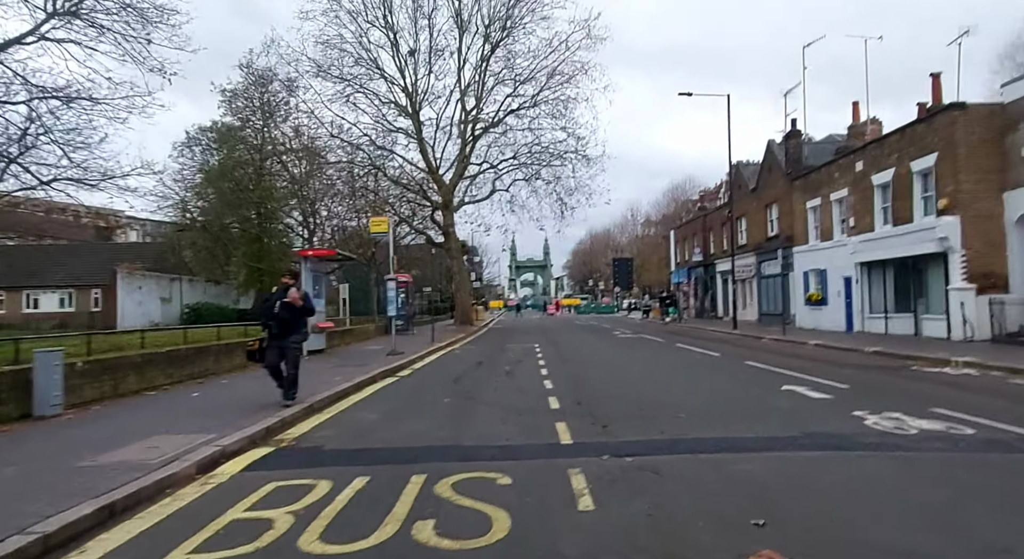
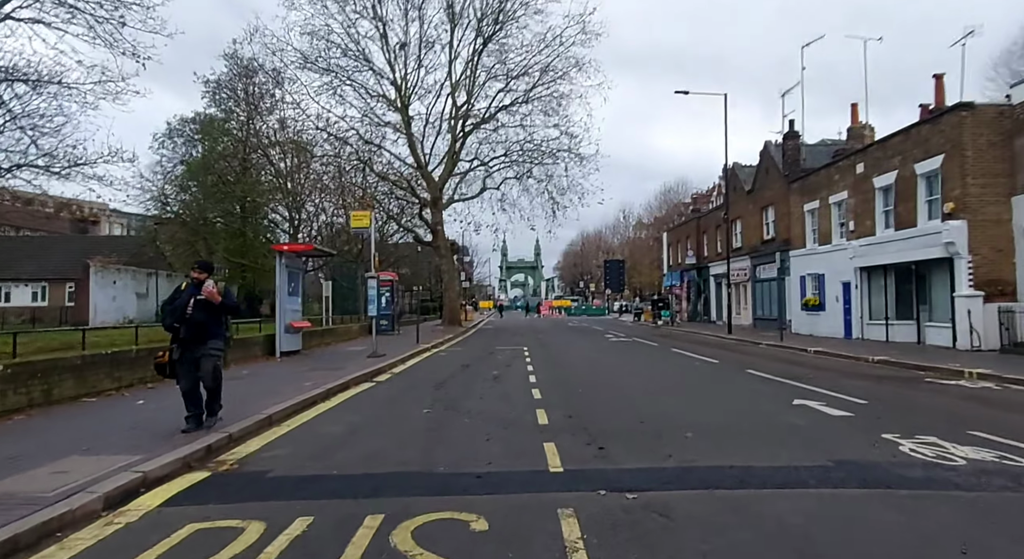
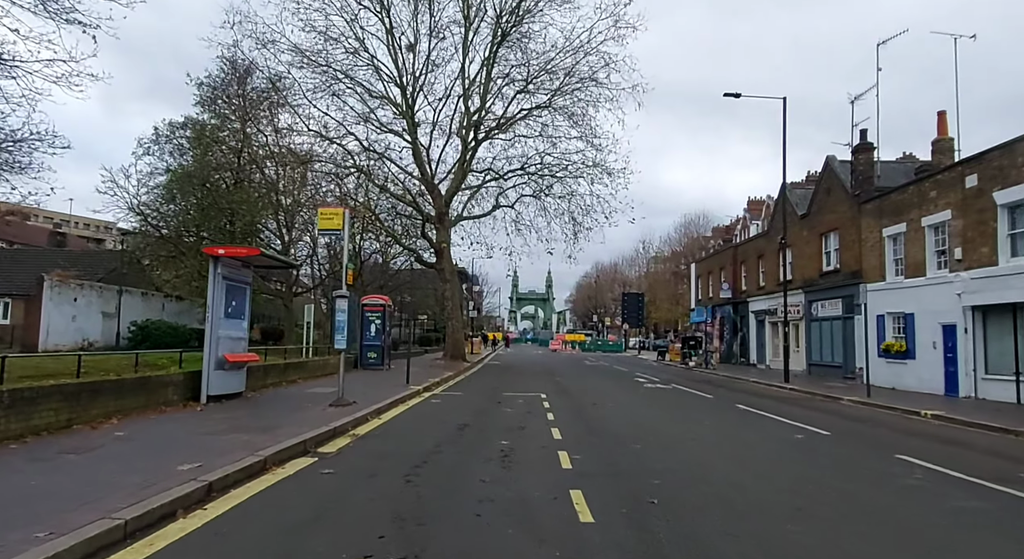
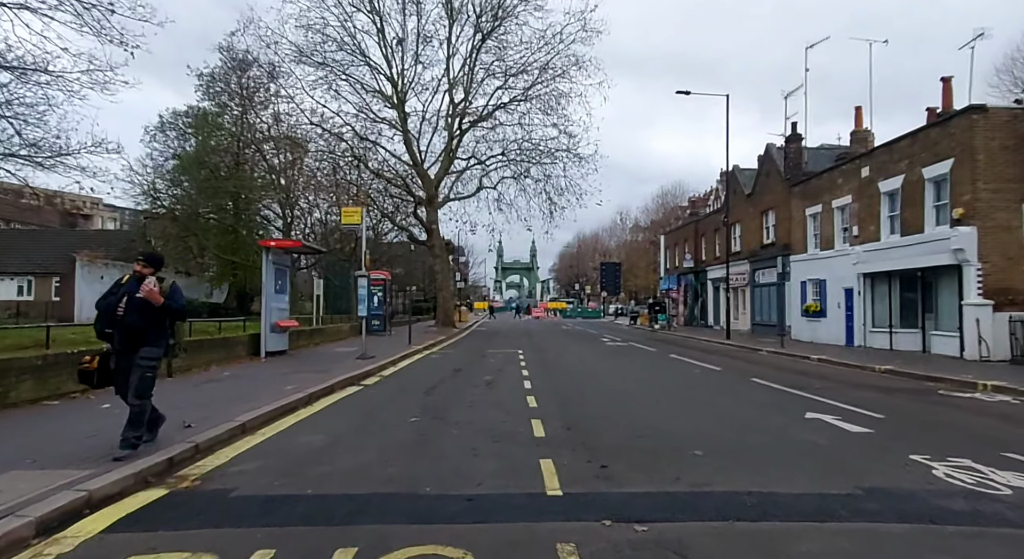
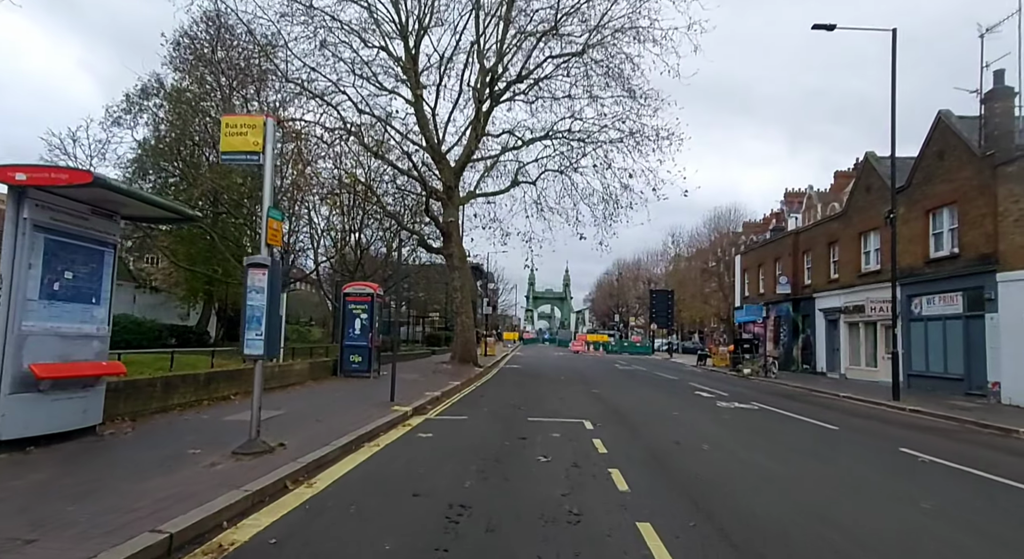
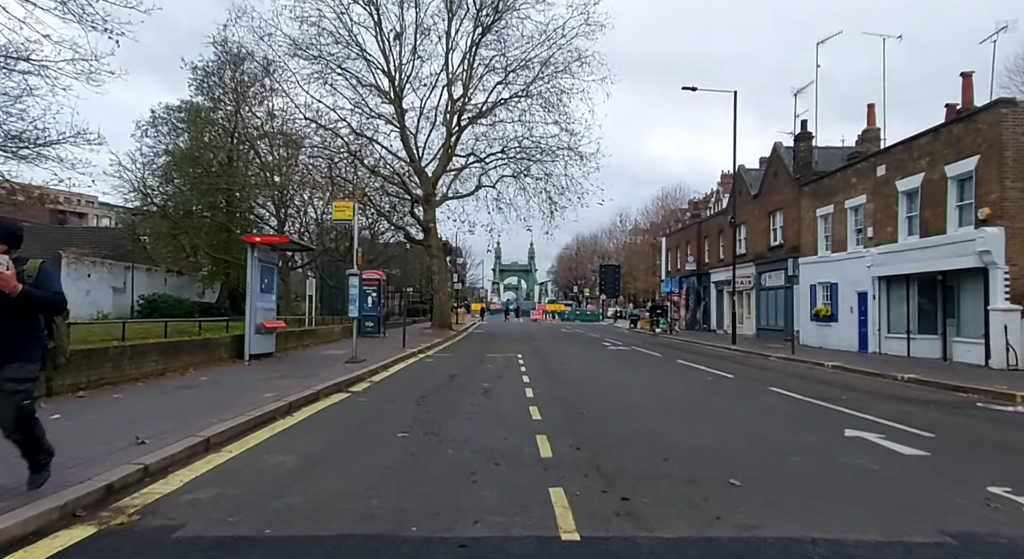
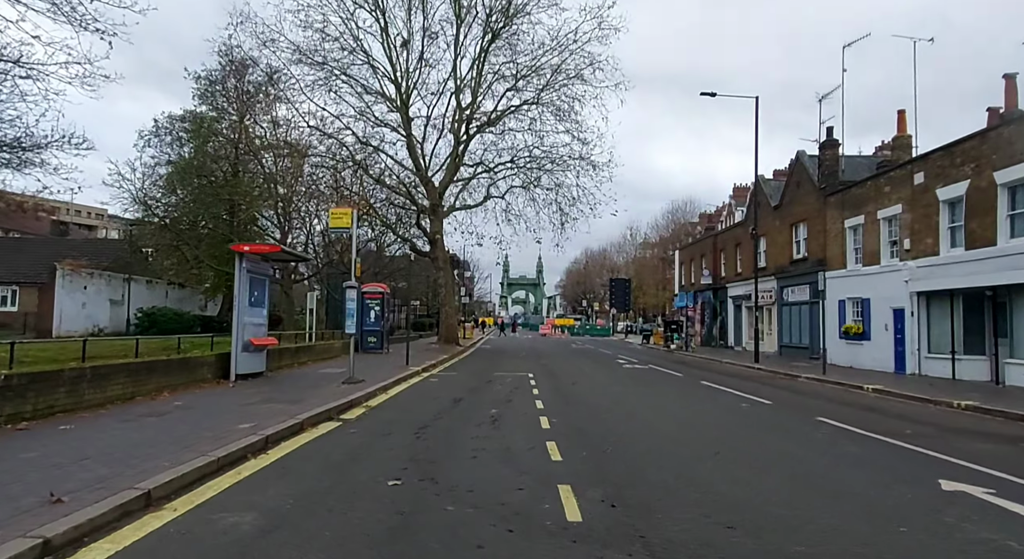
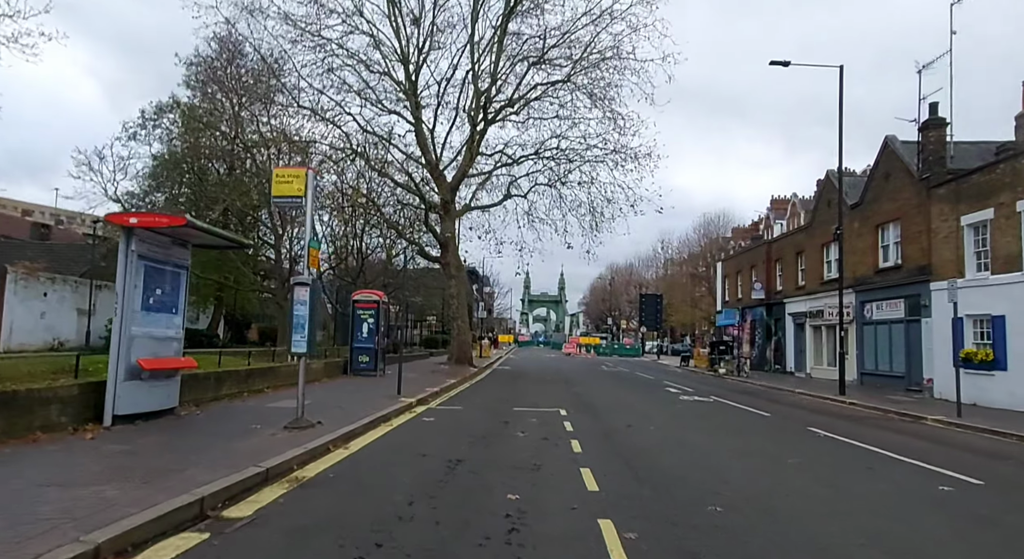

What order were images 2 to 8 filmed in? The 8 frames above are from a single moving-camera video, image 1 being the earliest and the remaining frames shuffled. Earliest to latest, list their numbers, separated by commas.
2, 4, 6, 7, 3, 8, 5
